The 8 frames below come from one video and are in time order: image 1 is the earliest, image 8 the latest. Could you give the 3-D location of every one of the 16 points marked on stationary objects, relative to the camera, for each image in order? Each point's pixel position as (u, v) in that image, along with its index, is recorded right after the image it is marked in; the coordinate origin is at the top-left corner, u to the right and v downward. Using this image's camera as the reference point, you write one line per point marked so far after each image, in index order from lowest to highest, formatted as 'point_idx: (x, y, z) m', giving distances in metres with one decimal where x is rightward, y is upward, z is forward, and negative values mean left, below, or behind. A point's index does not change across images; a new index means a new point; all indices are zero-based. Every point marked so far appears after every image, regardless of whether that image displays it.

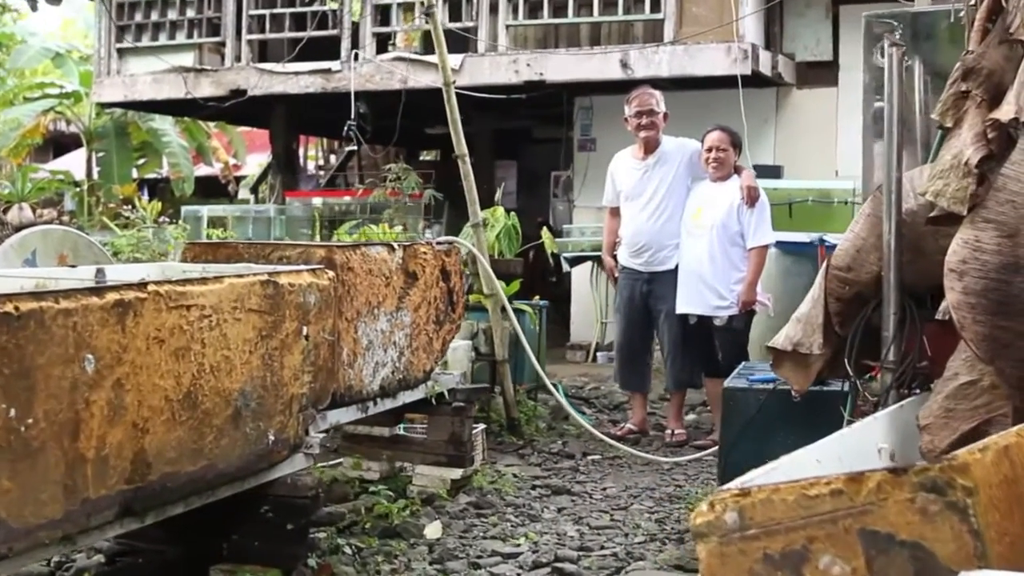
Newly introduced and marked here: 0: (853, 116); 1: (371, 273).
0: (+2.0, +1.0, +8.1) m
1: (-0.3, 0.0, +3.4) m
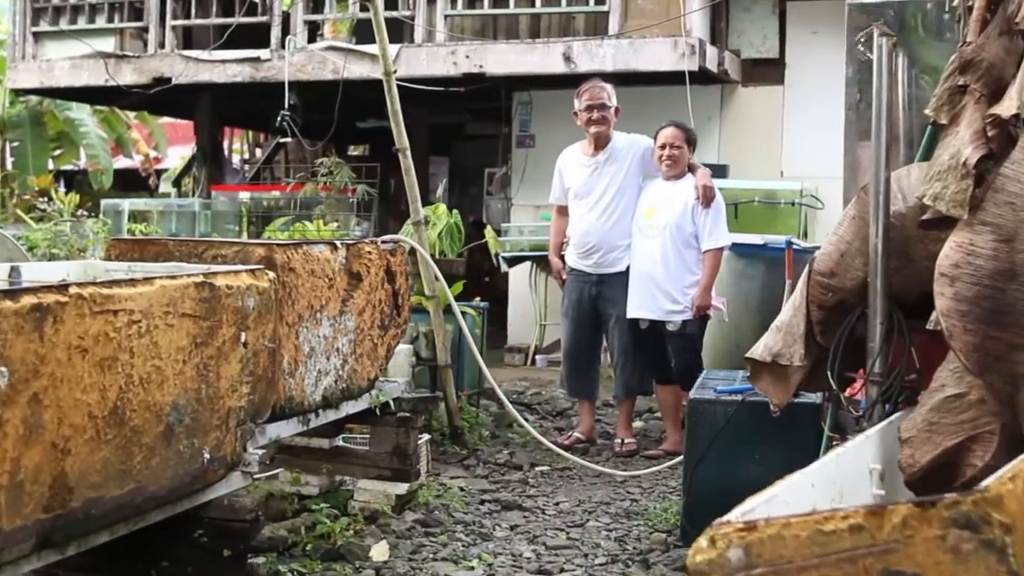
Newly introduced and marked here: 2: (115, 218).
0: (+1.6, +1.0, +7.9) m
1: (-0.4, 0.0, +3.2) m
2: (-2.3, +0.4, +8.1) m
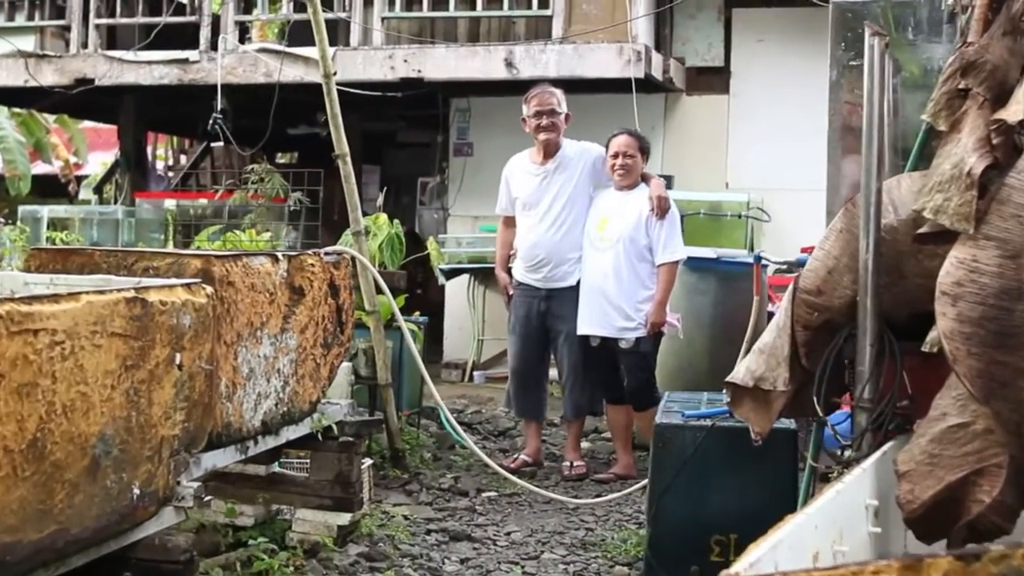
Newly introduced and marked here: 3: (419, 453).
0: (+1.3, +0.9, +7.8) m
1: (-0.5, 0.0, +2.9) m
2: (-2.6, +0.3, +7.8) m
3: (-0.3, -0.6, +4.8) m
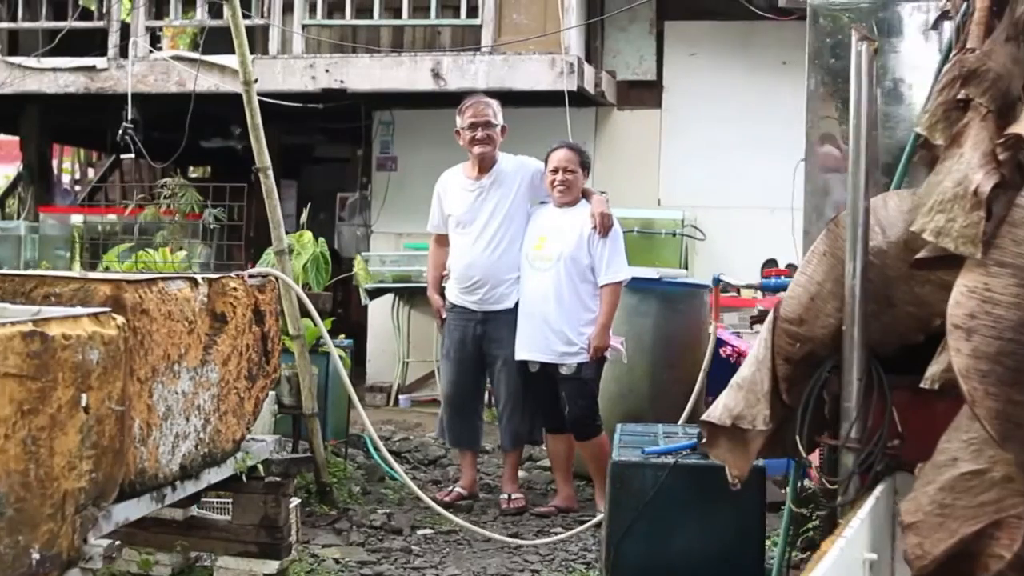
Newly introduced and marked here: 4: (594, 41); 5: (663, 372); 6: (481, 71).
0: (+0.9, +0.8, +7.6) m
1: (-0.6, -0.1, +2.6) m
2: (-3.0, +0.2, +7.3) m
3: (-0.5, -0.6, +4.5) m
4: (+0.4, +1.3, +7.7) m
5: (+0.5, -0.3, +5.0) m
6: (-0.2, +1.1, +6.9) m
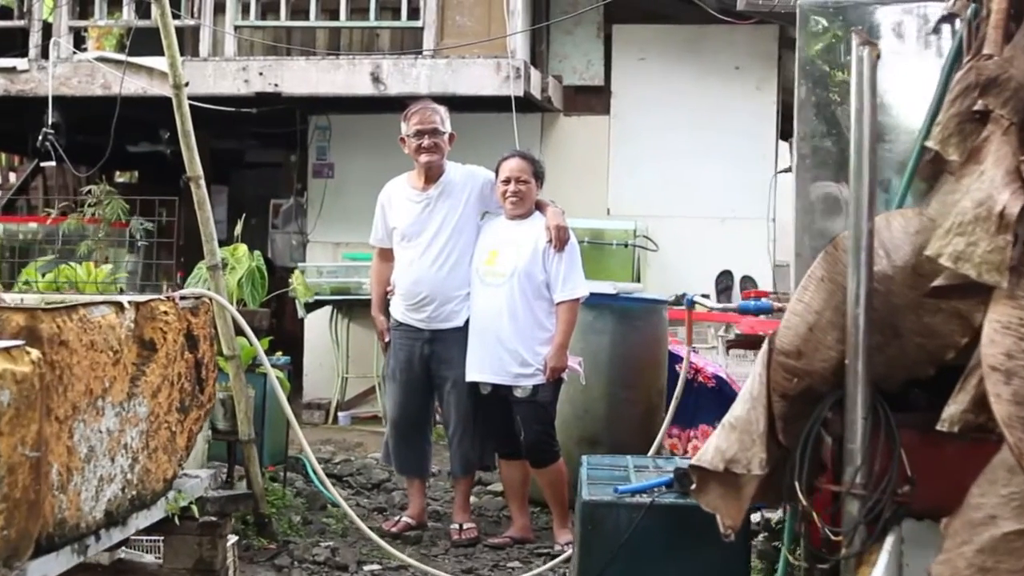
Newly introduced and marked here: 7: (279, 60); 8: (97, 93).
0: (+0.6, +0.7, +7.4) m
1: (-0.7, -0.1, +2.3) m
2: (-3.3, +0.2, +6.9) m
3: (-0.7, -0.7, +4.3) m
4: (+0.1, +1.3, +7.4) m
5: (+0.4, -0.3, +4.8) m
6: (-0.4, +1.0, +6.6) m
7: (-1.1, +1.1, +6.8) m
8: (-2.0, +0.9, +6.9) m
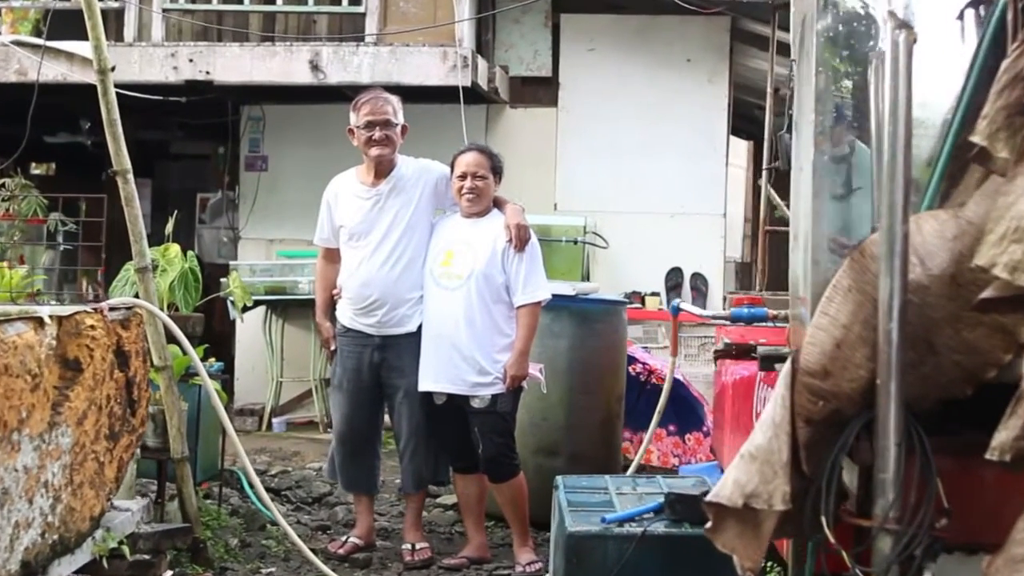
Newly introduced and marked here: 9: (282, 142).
0: (+0.3, +0.8, +7.1) m
1: (-0.7, -0.1, +2.0) m
2: (-3.6, +0.2, +6.5) m
3: (-0.8, -0.7, +3.9) m
4: (-0.2, +1.3, +7.1) m
5: (+0.2, -0.4, +4.5) m
6: (-0.7, +1.0, +6.3) m
7: (-1.4, +1.1, +6.4) m
8: (-2.3, +0.9, +6.5) m
9: (-1.2, +0.8, +7.6) m
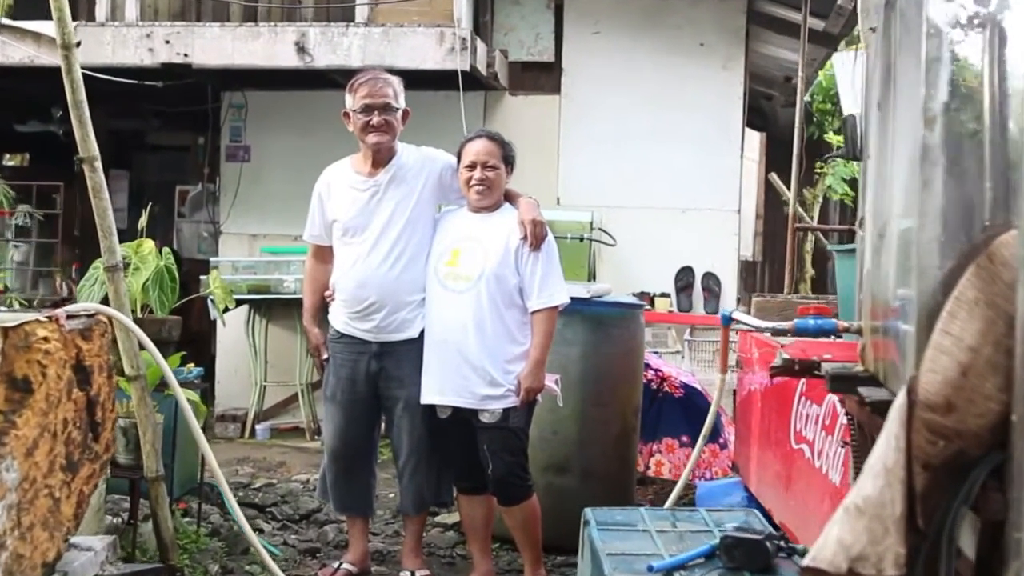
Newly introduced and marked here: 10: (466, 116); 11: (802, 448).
0: (+0.3, +0.8, +6.7) m
1: (-0.7, -0.1, +1.6) m
2: (-3.6, +0.2, +6.0) m
3: (-0.8, -0.7, +3.5) m
4: (-0.2, +1.3, +6.7) m
5: (+0.2, -0.4, +4.1) m
6: (-0.7, +1.0, +5.9) m
7: (-1.4, +1.1, +6.0) m
8: (-2.3, +1.0, +6.1) m
9: (-1.3, +0.8, +7.2) m
10: (-0.2, +0.9, +7.0) m
11: (+0.7, -0.4, +3.4) m
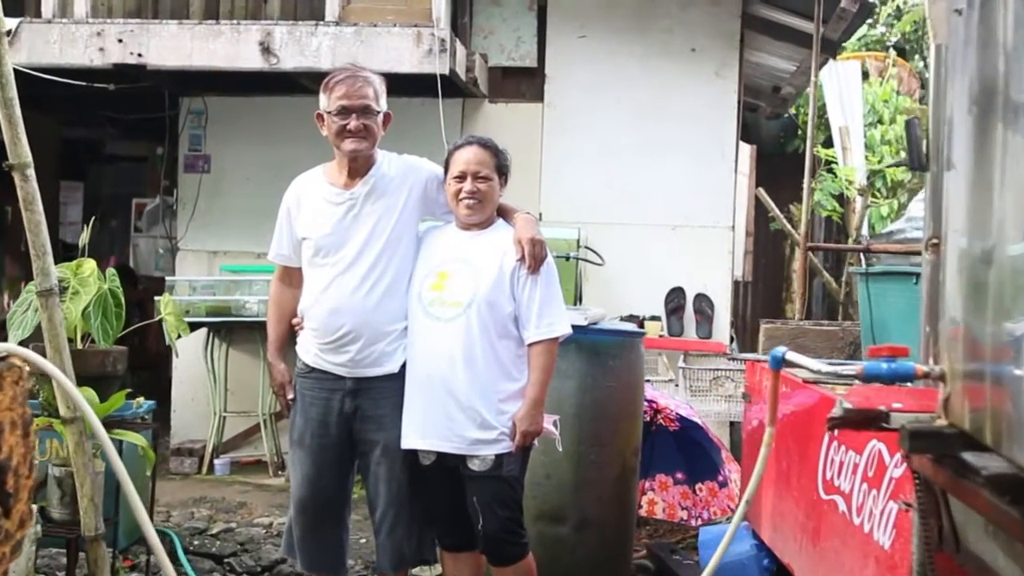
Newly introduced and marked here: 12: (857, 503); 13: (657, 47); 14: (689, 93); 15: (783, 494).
0: (+0.2, +0.7, +6.3) m
1: (-0.6, -0.2, +1.2) m
2: (-3.7, +0.1, +5.5) m
3: (-0.8, -0.8, +3.1) m
4: (-0.3, +1.2, +6.3) m
5: (+0.2, -0.4, +3.7) m
6: (-0.7, +0.9, +5.4) m
7: (-1.4, +1.0, +5.6) m
8: (-2.4, +0.9, +5.6) m
9: (-1.4, +0.7, +6.8) m
10: (-0.3, +0.8, +6.6) m
11: (+0.7, -0.4, +3.0) m
12: (+0.7, -0.4, +2.8) m
13: (+0.6, +1.1, +6.4) m
14: (+0.8, +0.9, +6.4) m
15: (+0.7, -0.5, +3.5) m
